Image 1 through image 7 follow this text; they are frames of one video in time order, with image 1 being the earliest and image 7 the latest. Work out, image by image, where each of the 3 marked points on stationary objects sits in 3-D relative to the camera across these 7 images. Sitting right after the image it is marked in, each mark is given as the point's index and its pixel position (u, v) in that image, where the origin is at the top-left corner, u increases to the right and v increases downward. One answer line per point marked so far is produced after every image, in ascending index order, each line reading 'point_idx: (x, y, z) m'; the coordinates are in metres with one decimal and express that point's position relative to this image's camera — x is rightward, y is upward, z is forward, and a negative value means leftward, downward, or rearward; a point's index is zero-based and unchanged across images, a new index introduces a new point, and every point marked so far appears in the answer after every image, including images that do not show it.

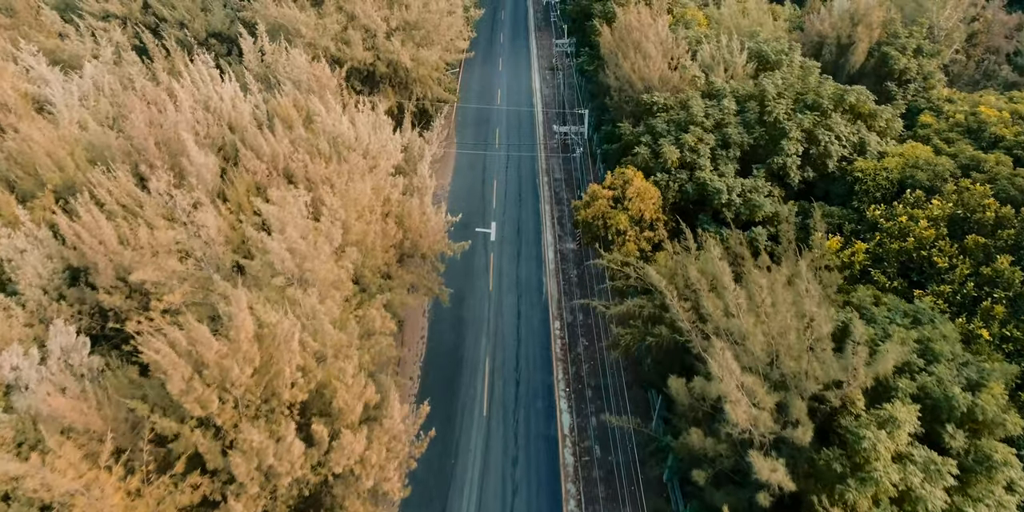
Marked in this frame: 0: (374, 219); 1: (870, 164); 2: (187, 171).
0: (-5.6, +1.5, +18.4) m
1: (+15.3, +3.9, +19.3) m
2: (-13.1, +3.5, +18.3) m
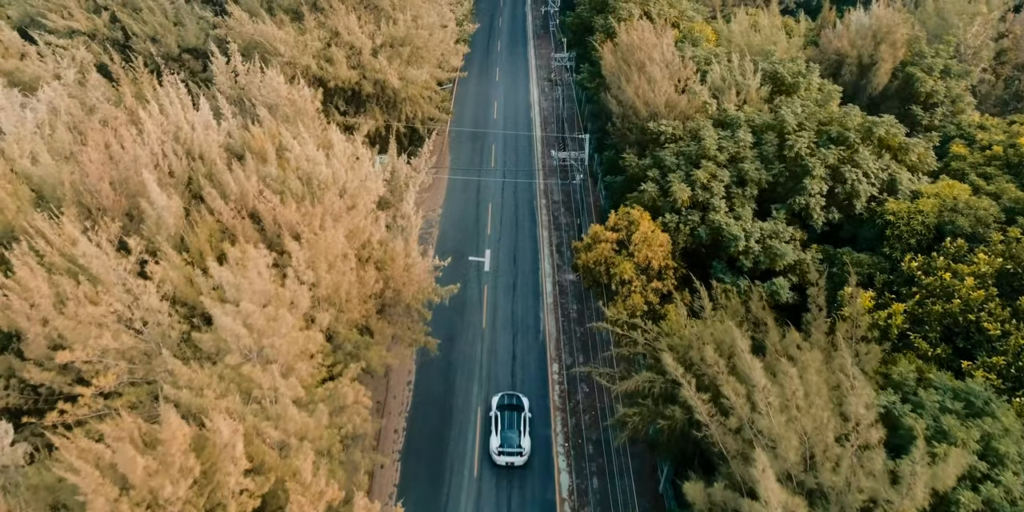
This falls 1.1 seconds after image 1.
0: (-5.9, -0.5, +16.4) m
1: (+15.0, +1.9, +17.3) m
2: (-13.4, +1.5, +16.3) m
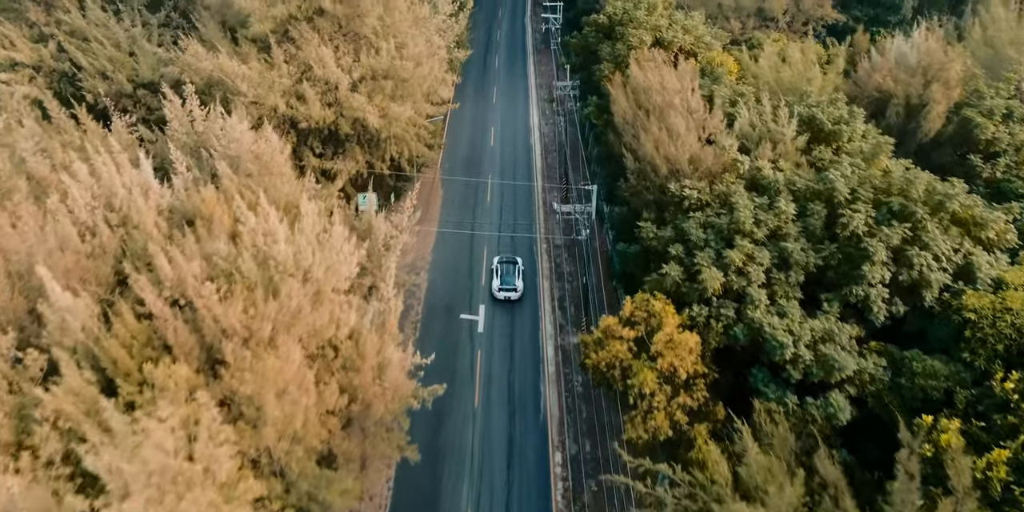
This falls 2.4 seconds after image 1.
0: (-6.1, -3.8, +13.2) m
1: (+14.8, -1.4, +14.1) m
2: (-13.6, -1.8, +13.1) m
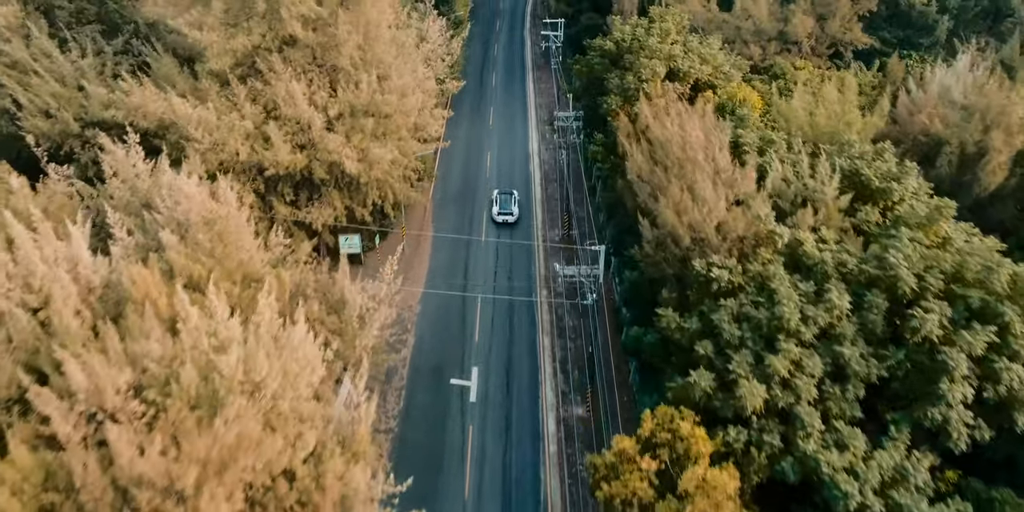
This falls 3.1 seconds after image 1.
0: (-6.3, -6.8, +10.4) m
1: (+14.6, -4.4, +11.3) m
2: (-13.7, -4.8, +10.3) m
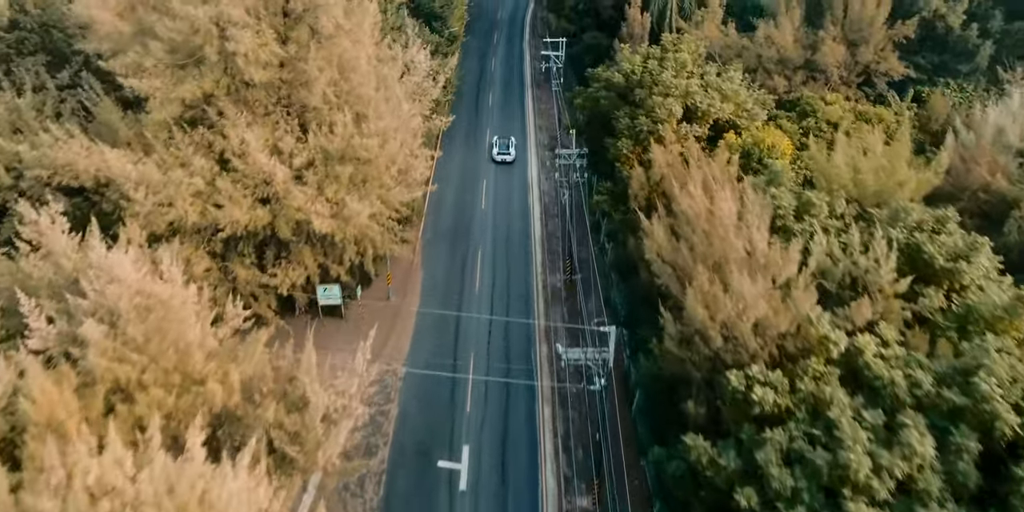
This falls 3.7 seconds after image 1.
0: (-6.5, -9.8, +7.6) m
1: (+14.4, -7.4, +8.5) m
2: (-13.9, -7.8, +7.5) m
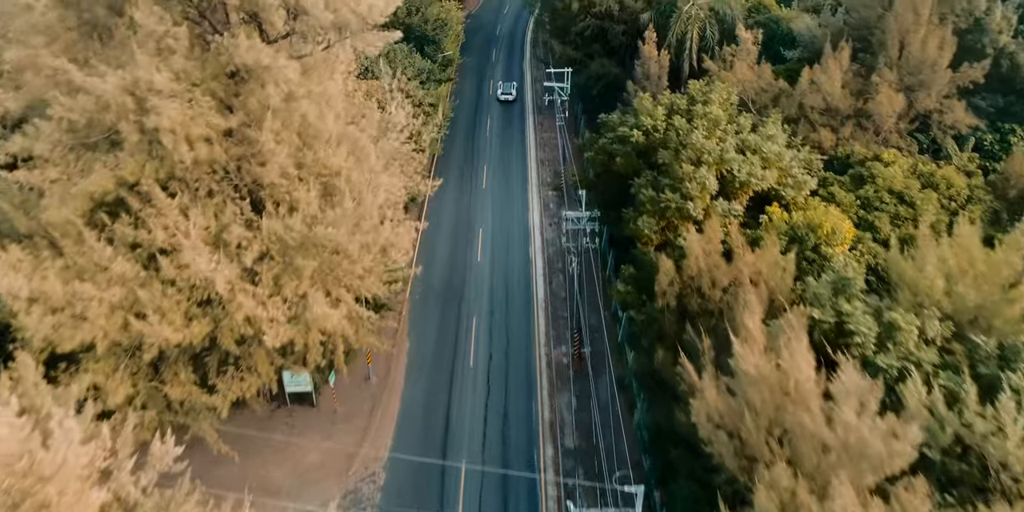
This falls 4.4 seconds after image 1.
0: (-6.5, -13.7, +3.9) m
1: (+14.4, -11.3, +4.8) m
2: (-13.9, -11.8, +3.8) m
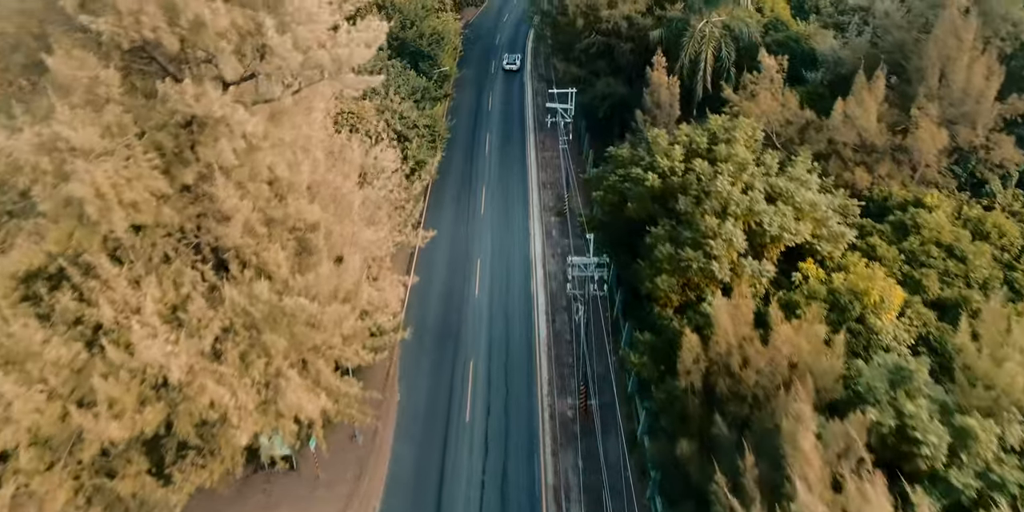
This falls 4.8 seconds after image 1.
0: (-6.4, -16.0, +1.9) m
1: (+14.5, -13.5, +2.8) m
2: (-13.9, -14.0, +1.8) m
